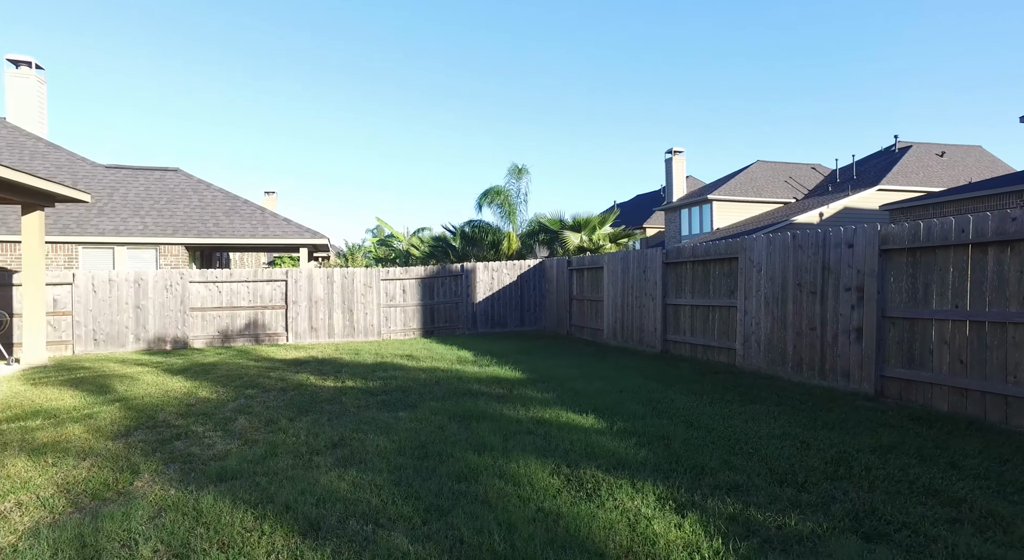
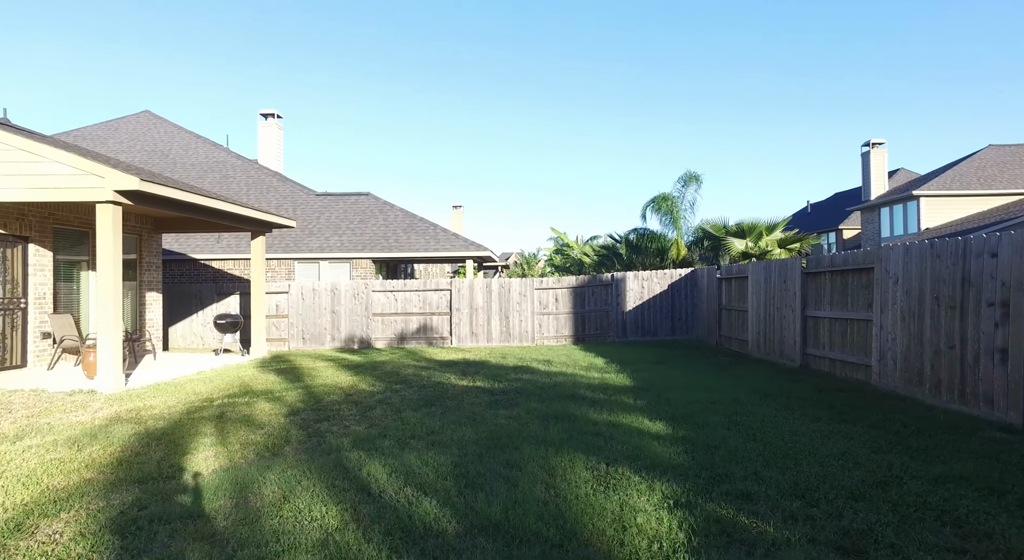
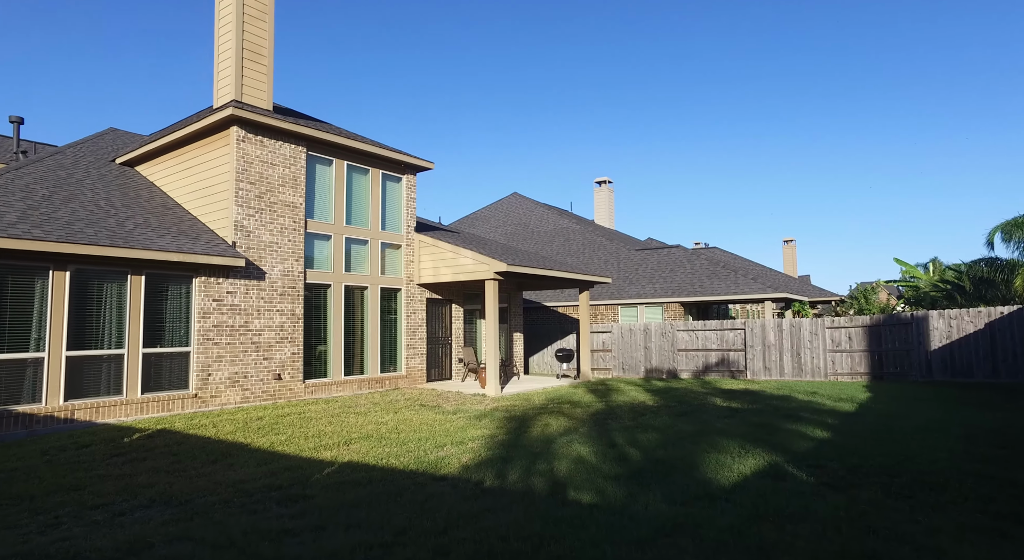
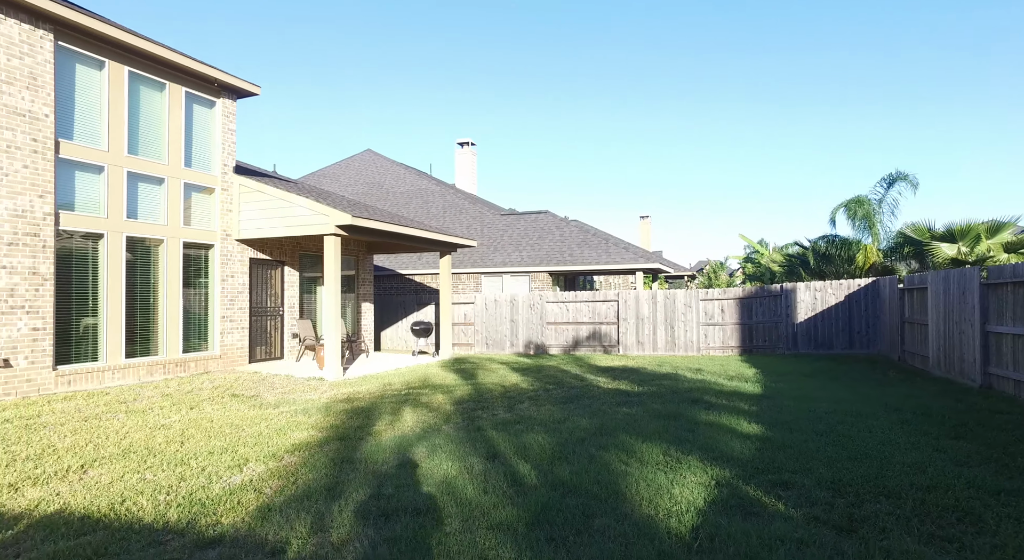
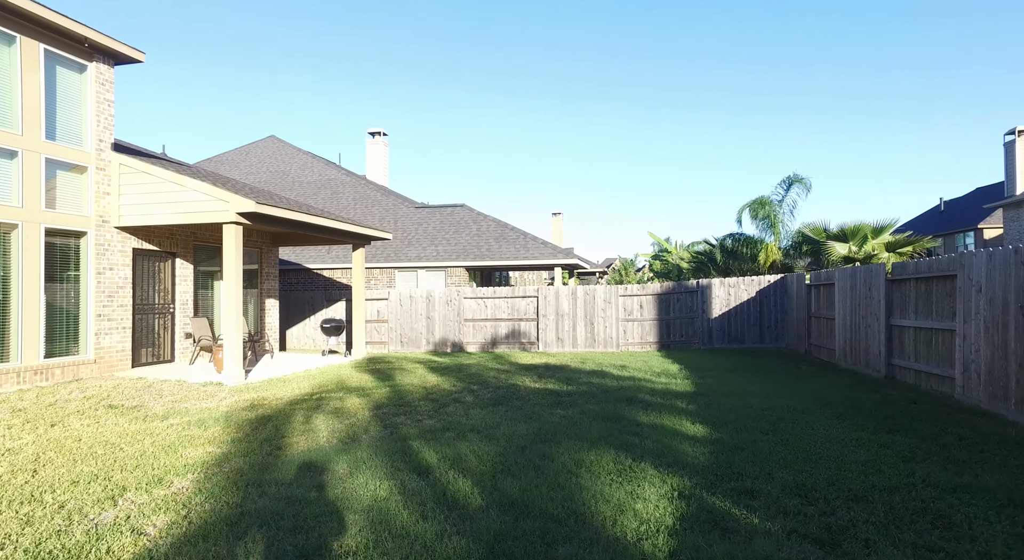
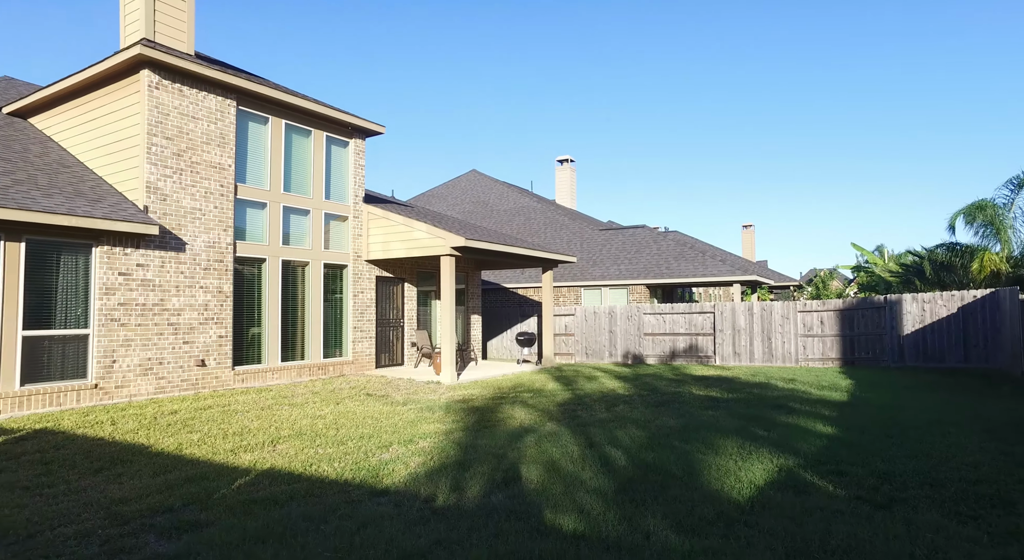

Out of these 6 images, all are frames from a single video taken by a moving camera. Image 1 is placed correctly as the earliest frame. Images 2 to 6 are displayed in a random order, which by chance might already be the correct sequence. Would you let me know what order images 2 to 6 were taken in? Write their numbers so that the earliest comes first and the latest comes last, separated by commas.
2, 5, 4, 6, 3
